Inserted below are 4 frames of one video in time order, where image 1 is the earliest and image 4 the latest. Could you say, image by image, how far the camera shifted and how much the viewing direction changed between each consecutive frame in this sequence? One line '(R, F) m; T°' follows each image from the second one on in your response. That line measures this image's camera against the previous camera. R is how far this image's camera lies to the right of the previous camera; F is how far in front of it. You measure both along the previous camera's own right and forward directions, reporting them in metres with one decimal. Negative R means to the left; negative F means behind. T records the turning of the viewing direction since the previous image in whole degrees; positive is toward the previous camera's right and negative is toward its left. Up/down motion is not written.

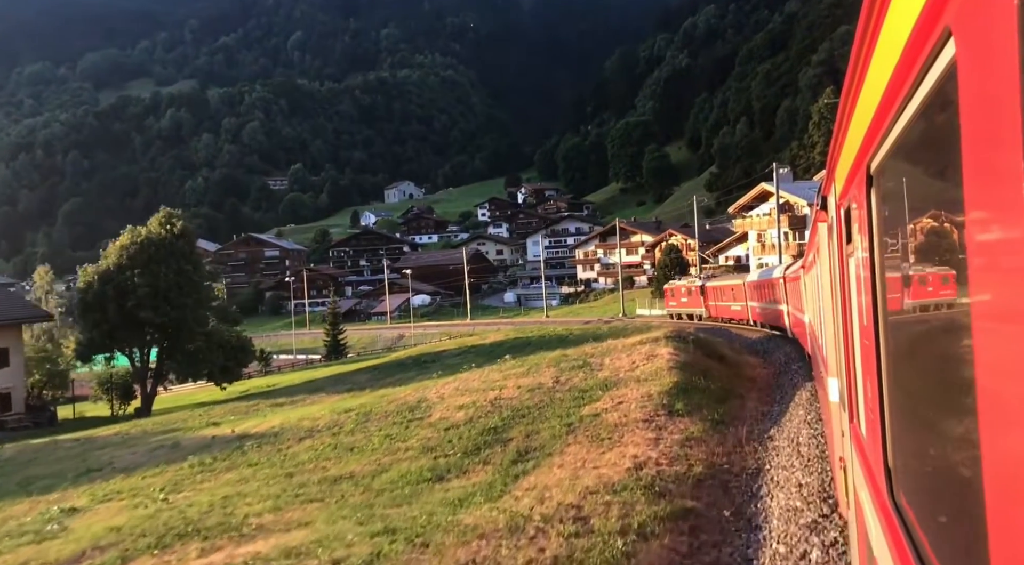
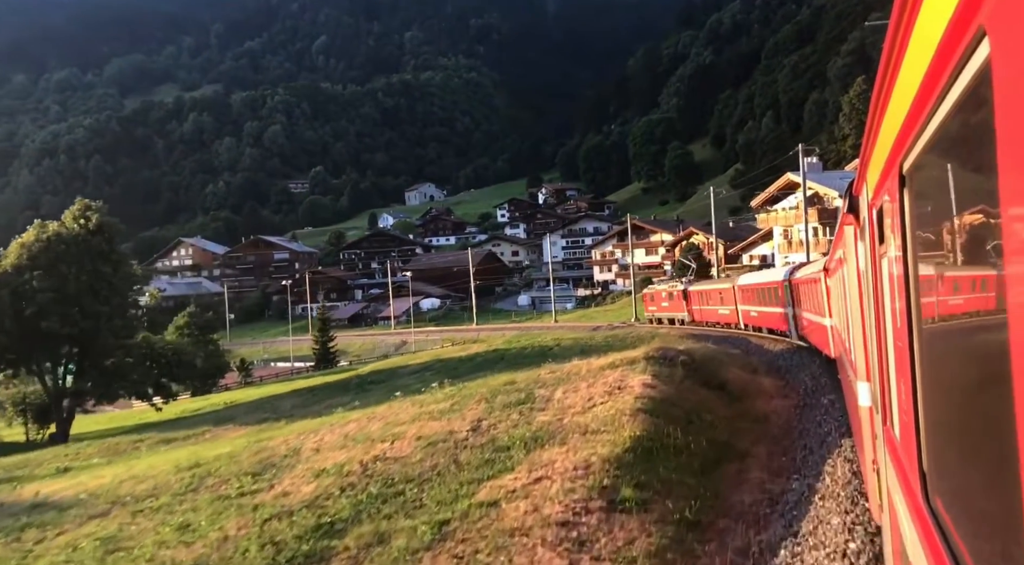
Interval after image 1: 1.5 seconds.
(+0.5, +1.6) m; -2°
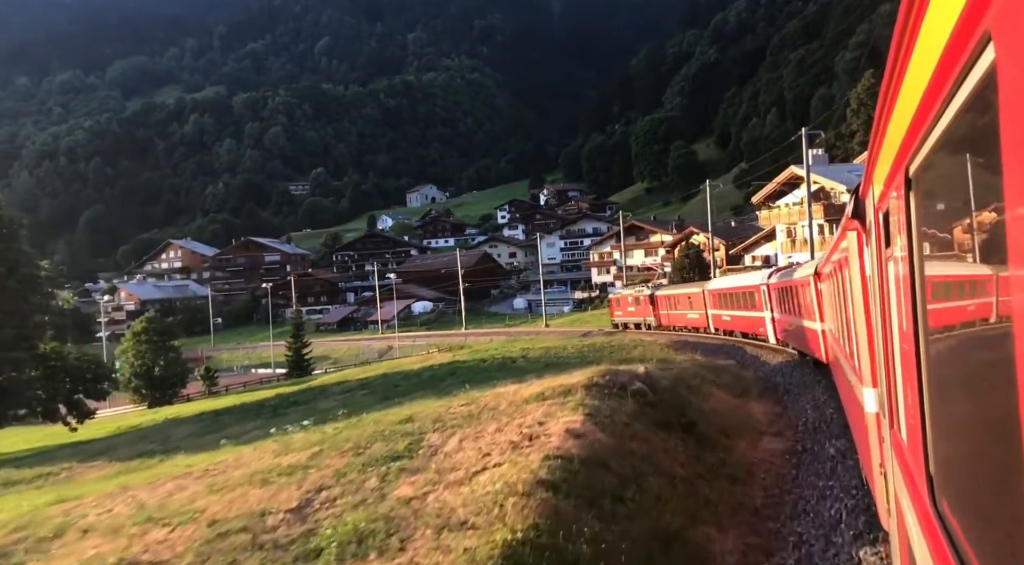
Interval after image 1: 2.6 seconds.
(+0.4, +1.2) m; 0°
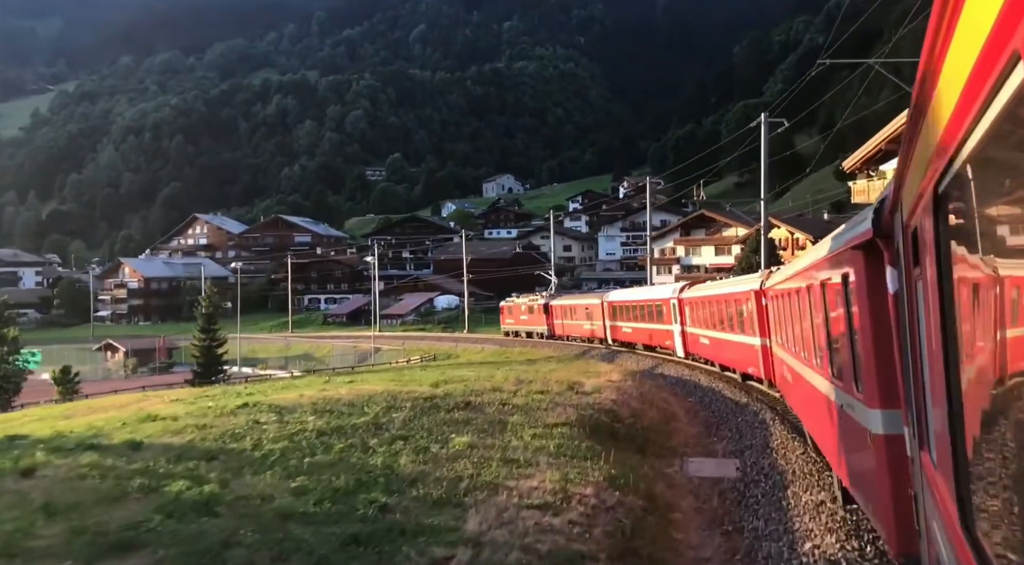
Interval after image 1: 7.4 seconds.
(+1.5, +5.0) m; -6°
